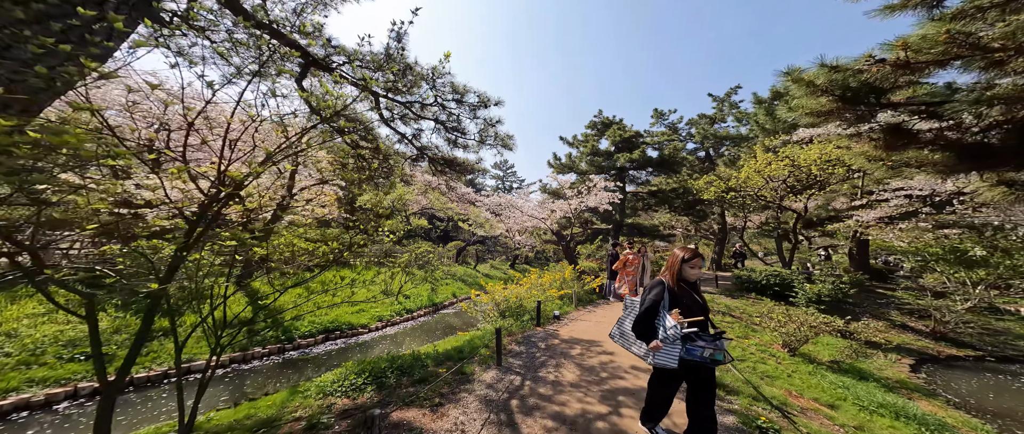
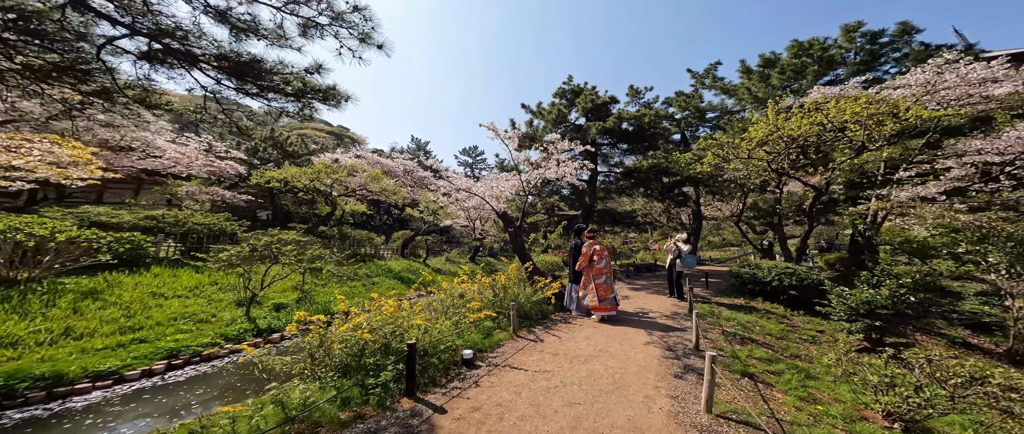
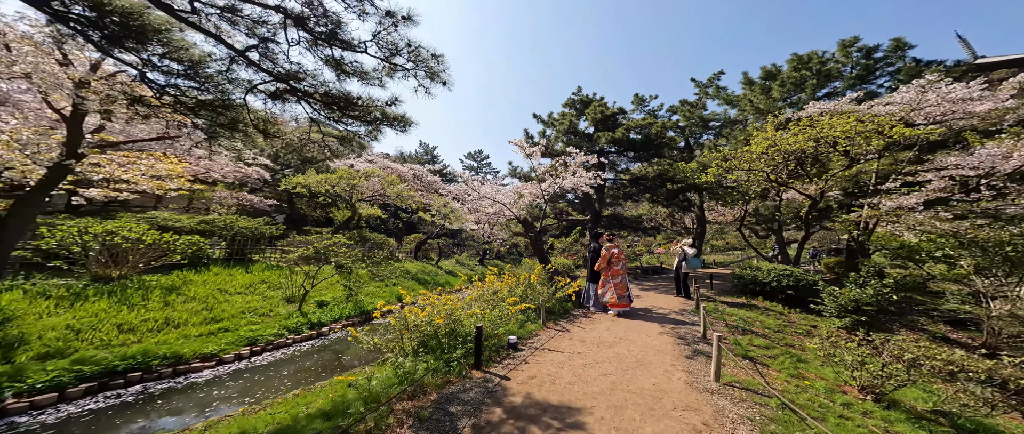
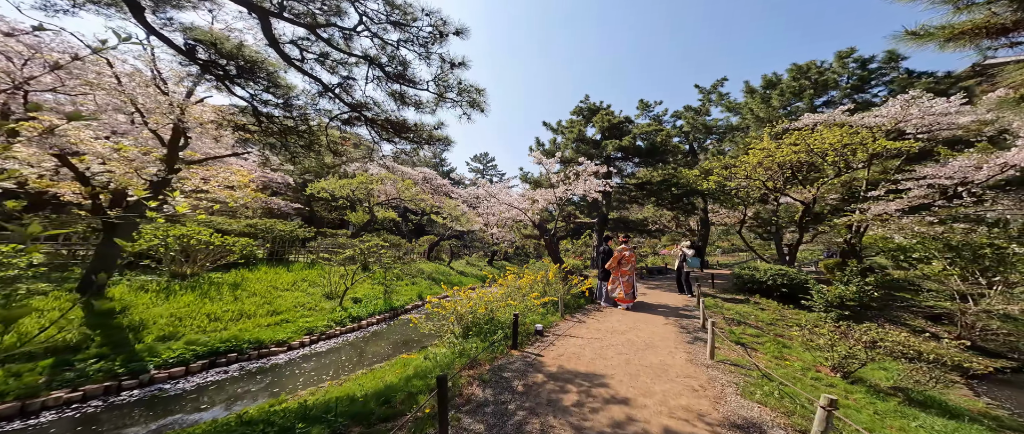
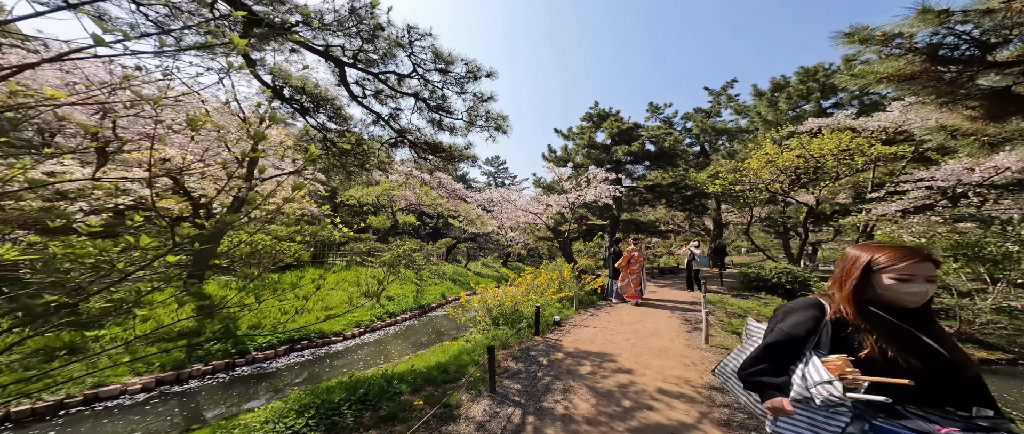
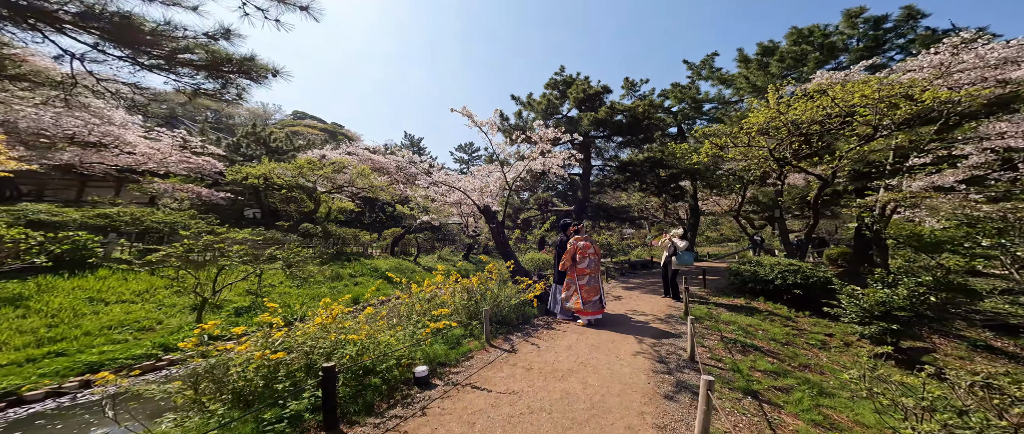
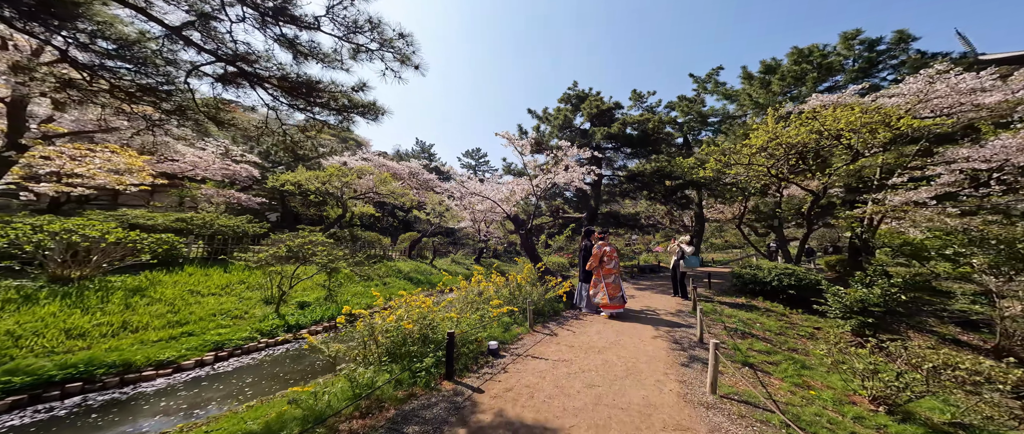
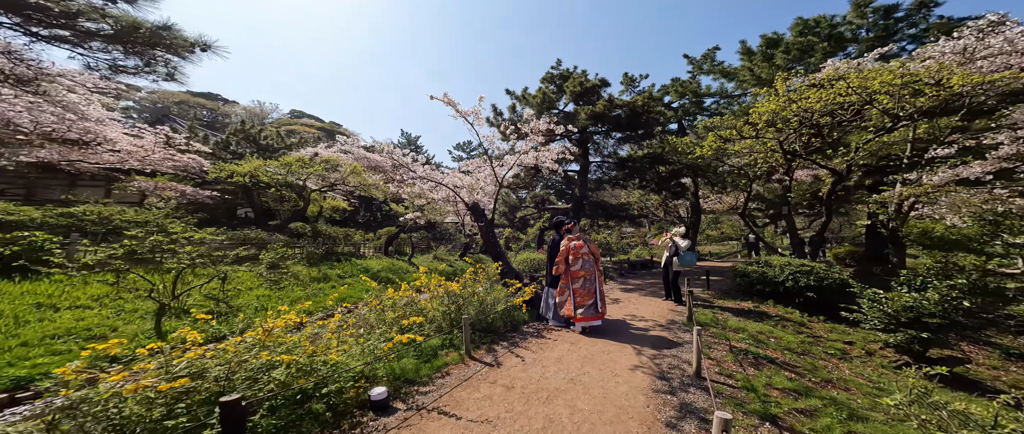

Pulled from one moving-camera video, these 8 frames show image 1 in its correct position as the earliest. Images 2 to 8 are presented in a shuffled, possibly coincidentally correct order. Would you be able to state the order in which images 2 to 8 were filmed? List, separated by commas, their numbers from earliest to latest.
5, 4, 3, 7, 2, 6, 8
